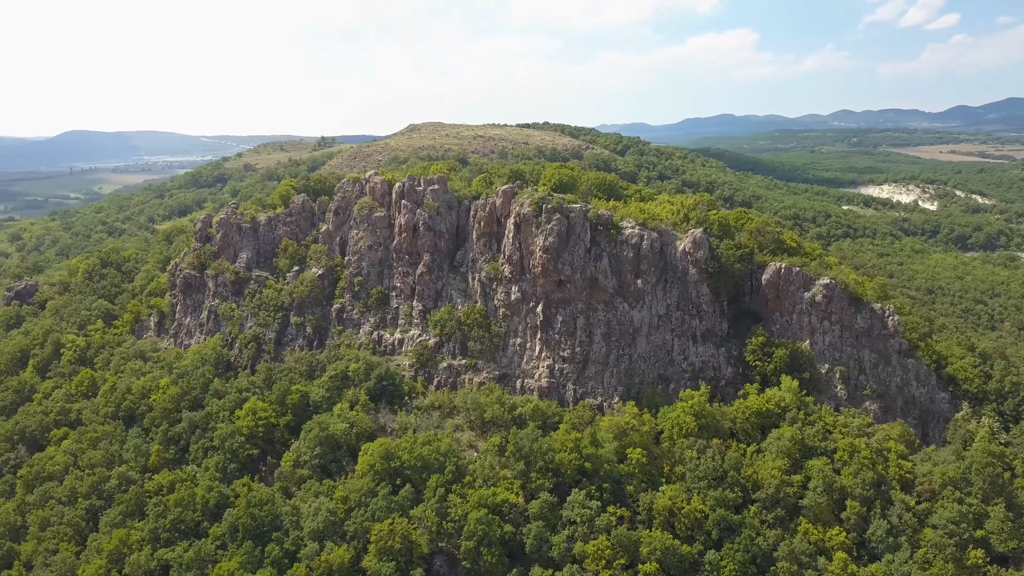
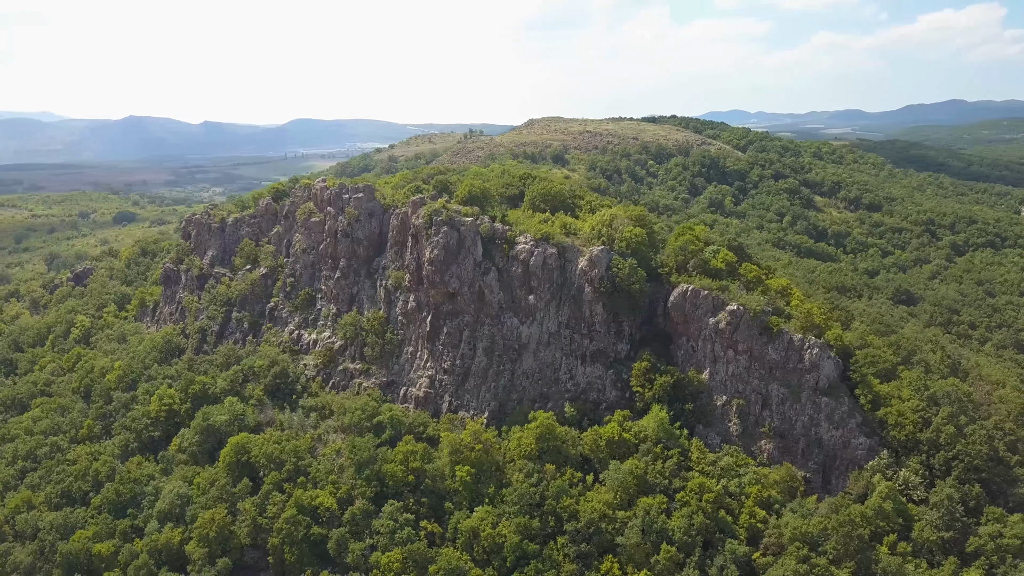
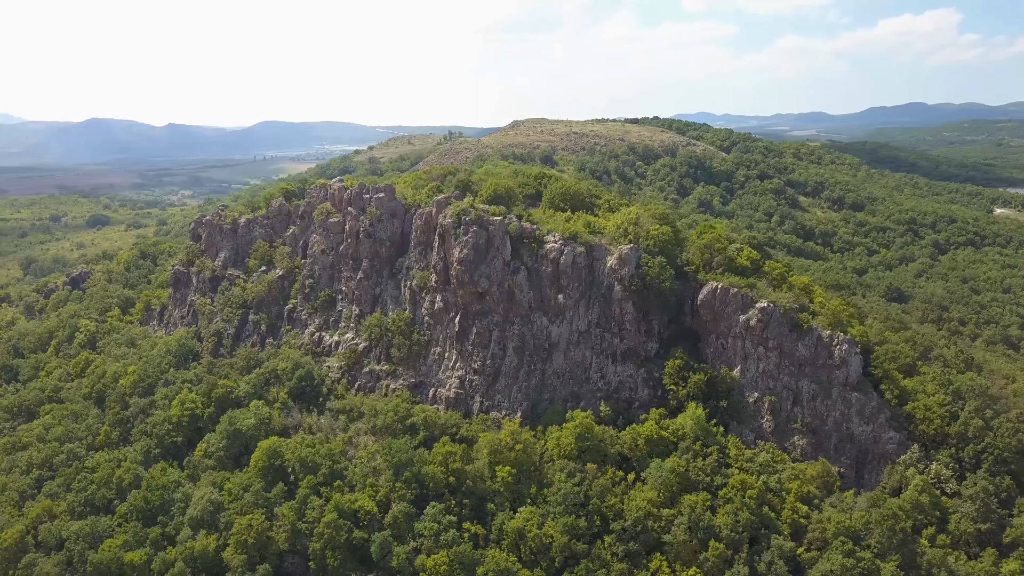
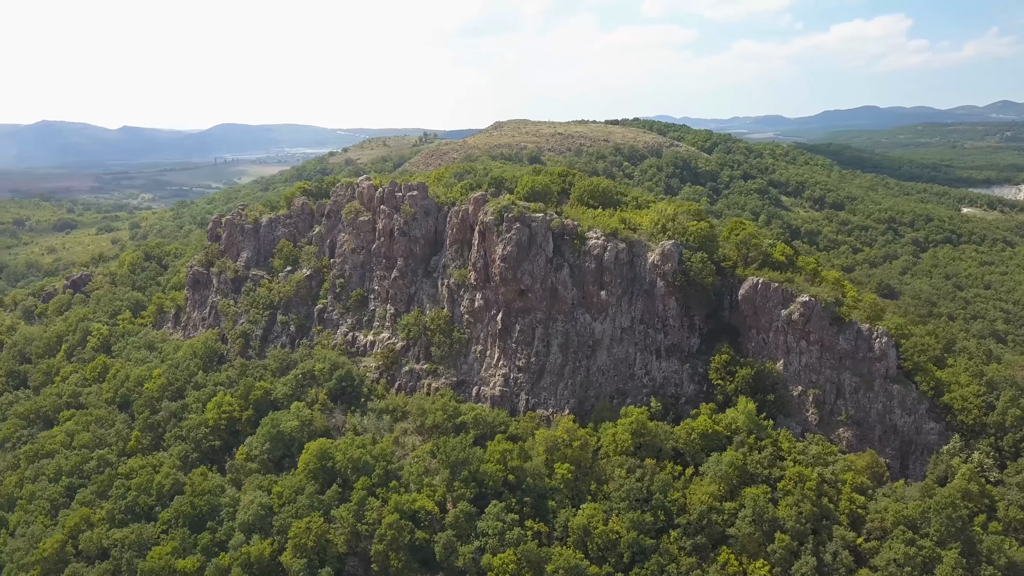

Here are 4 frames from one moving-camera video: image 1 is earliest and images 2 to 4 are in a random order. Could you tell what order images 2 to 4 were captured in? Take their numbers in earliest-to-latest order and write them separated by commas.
4, 3, 2
